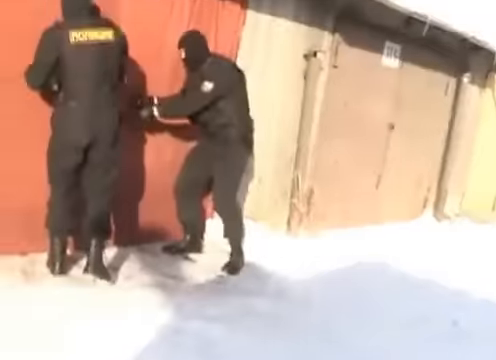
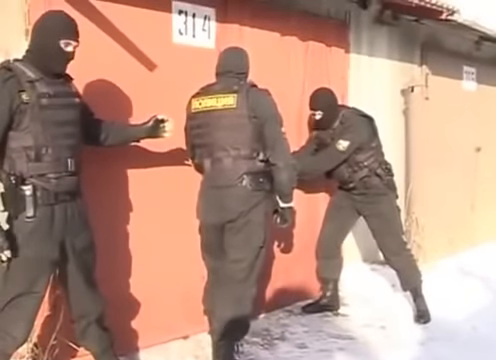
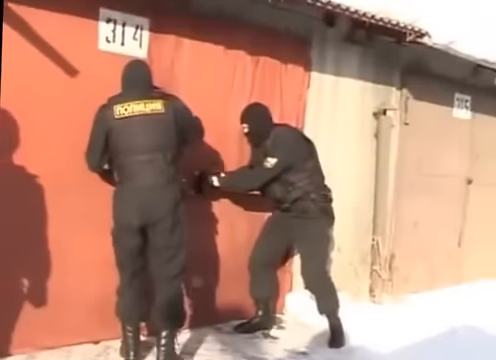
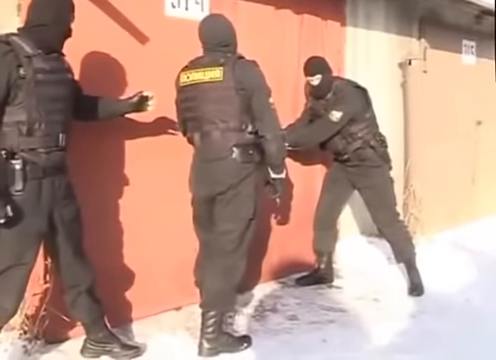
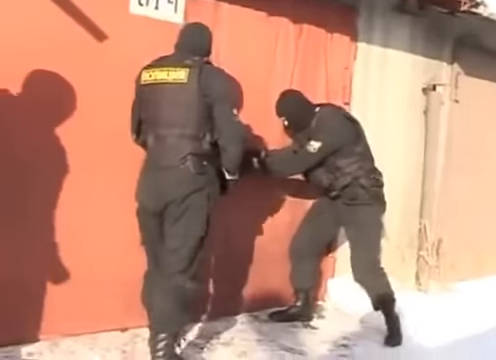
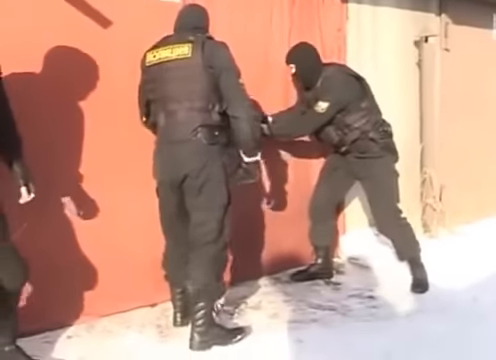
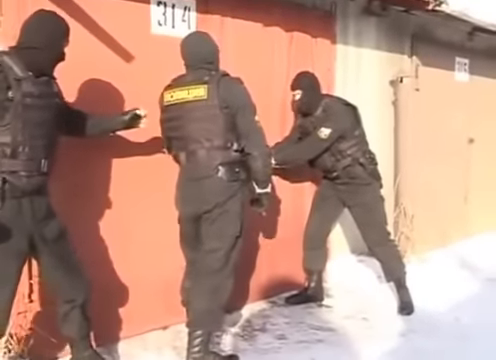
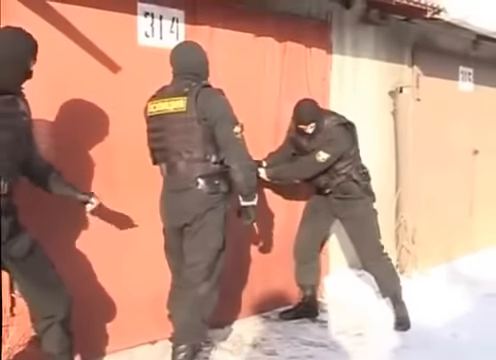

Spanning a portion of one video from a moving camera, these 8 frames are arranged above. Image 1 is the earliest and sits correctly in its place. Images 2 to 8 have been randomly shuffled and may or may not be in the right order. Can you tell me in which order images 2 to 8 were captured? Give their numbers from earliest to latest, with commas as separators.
3, 5, 6, 8, 7, 4, 2
